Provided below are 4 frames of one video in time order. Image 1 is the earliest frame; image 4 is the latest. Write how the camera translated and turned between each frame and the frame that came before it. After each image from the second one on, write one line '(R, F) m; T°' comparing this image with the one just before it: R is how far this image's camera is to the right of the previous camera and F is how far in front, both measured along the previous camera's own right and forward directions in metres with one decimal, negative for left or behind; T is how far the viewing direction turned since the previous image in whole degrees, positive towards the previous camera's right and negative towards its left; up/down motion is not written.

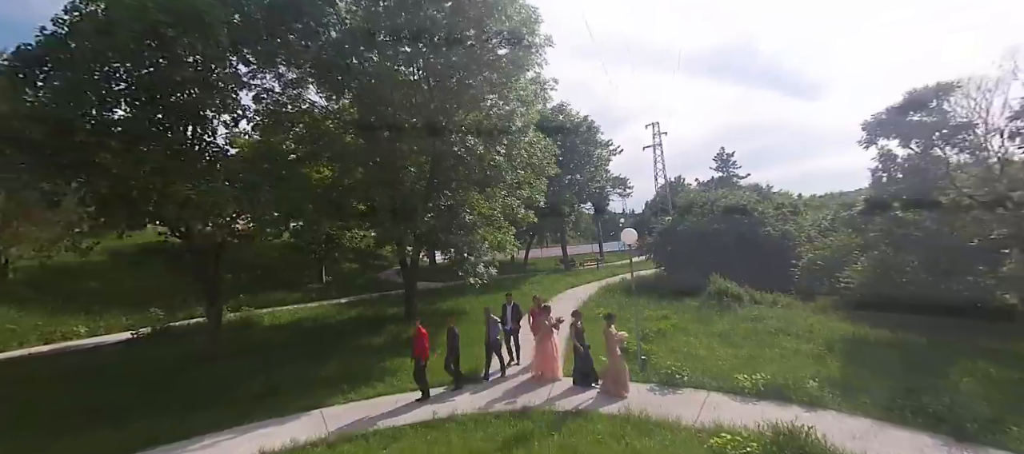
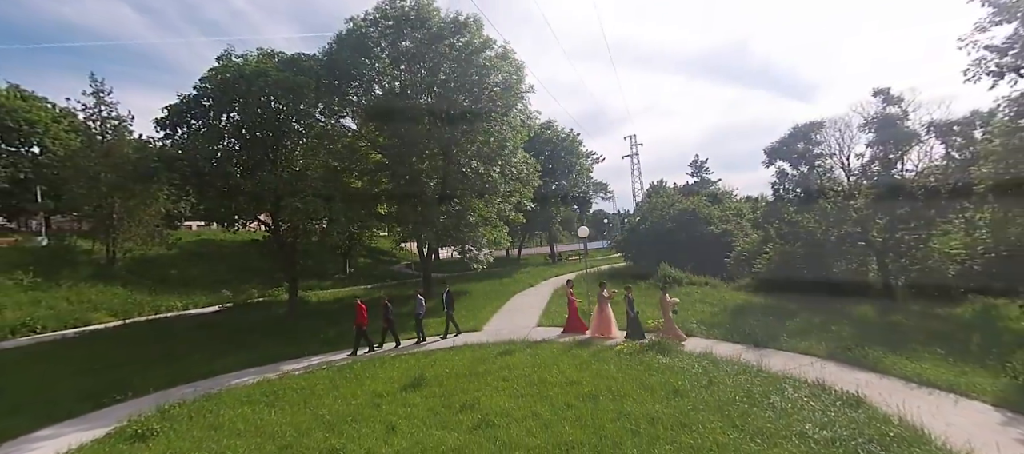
(+0.2, -4.9) m; 0°
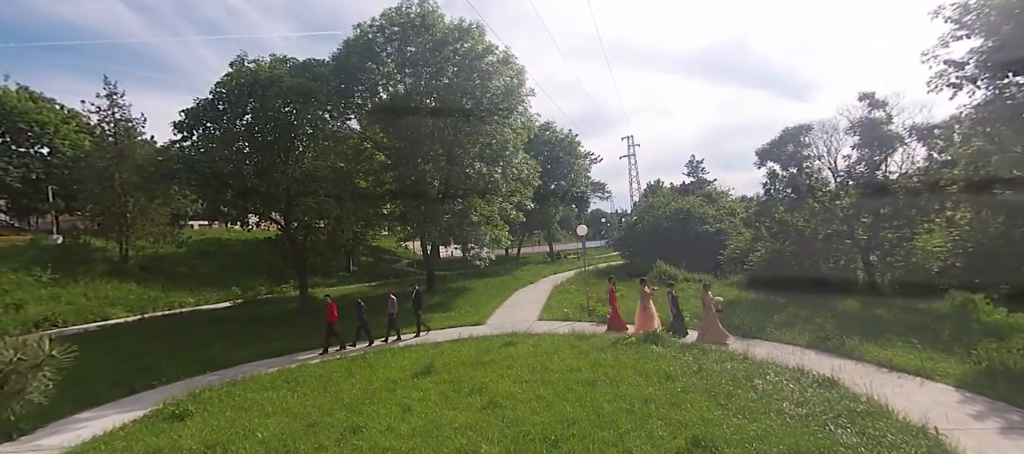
(-0.1, -0.7) m; 0°
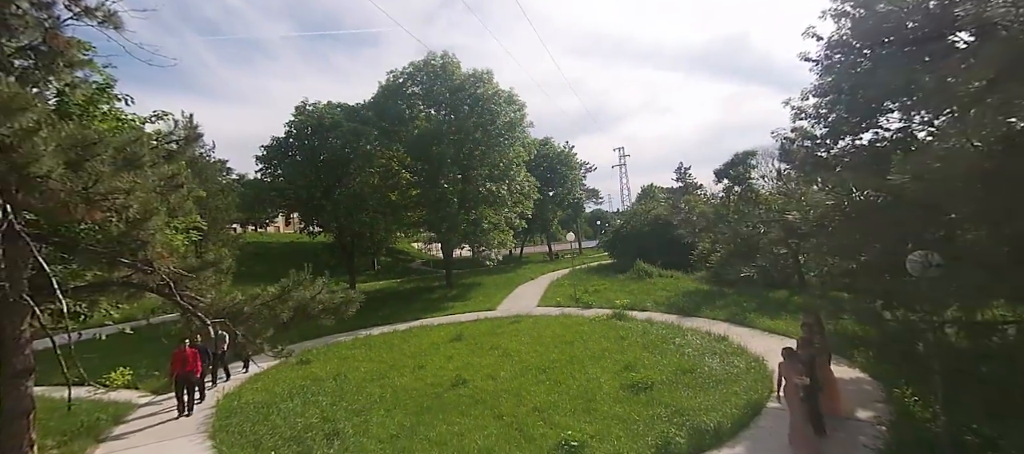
(-0.1, -4.7) m; 0°
